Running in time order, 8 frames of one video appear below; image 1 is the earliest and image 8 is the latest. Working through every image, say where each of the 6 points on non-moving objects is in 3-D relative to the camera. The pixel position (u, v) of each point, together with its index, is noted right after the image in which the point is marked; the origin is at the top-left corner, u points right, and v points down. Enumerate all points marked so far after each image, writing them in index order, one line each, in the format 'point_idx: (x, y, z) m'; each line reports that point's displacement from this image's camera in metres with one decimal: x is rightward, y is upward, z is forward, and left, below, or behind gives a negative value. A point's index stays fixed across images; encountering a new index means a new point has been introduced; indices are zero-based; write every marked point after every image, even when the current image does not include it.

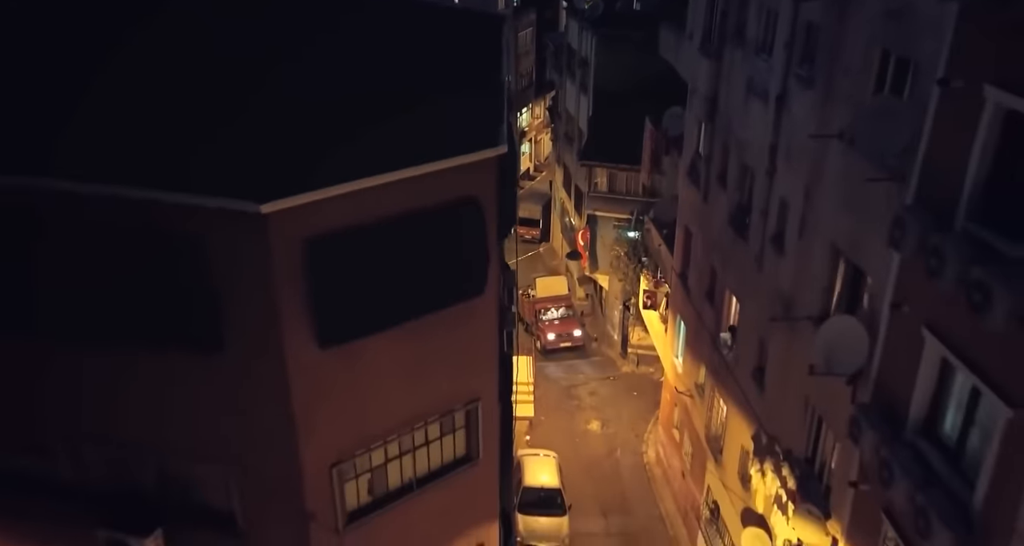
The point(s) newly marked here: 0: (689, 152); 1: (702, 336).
0: (+3.7, +2.5, +18.3) m
1: (+3.9, -1.3, +18.0) m
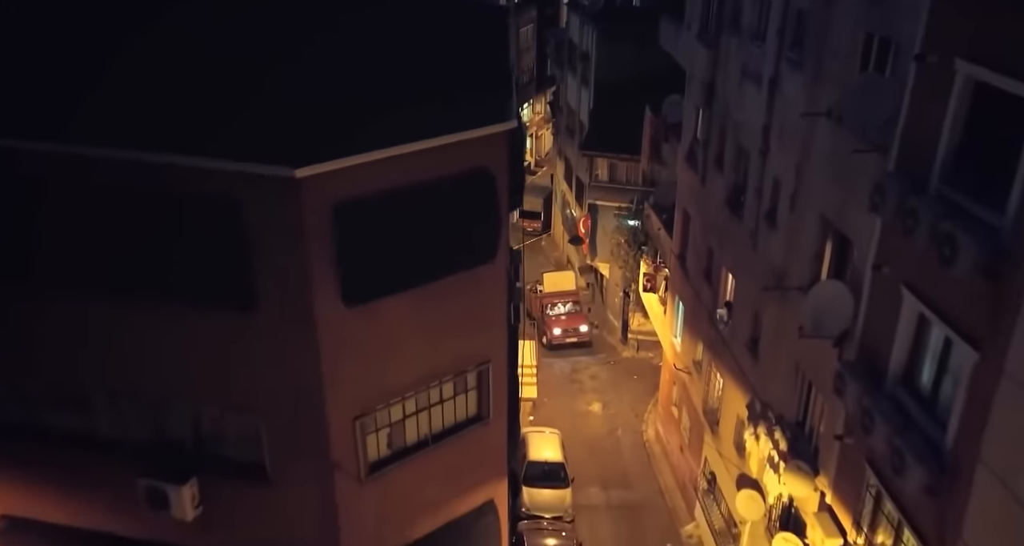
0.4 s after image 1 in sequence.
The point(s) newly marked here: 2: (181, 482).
0: (+3.9, +3.0, +19.1) m
1: (+4.1, -0.9, +18.7) m
2: (-4.1, -2.6, +10.8) m
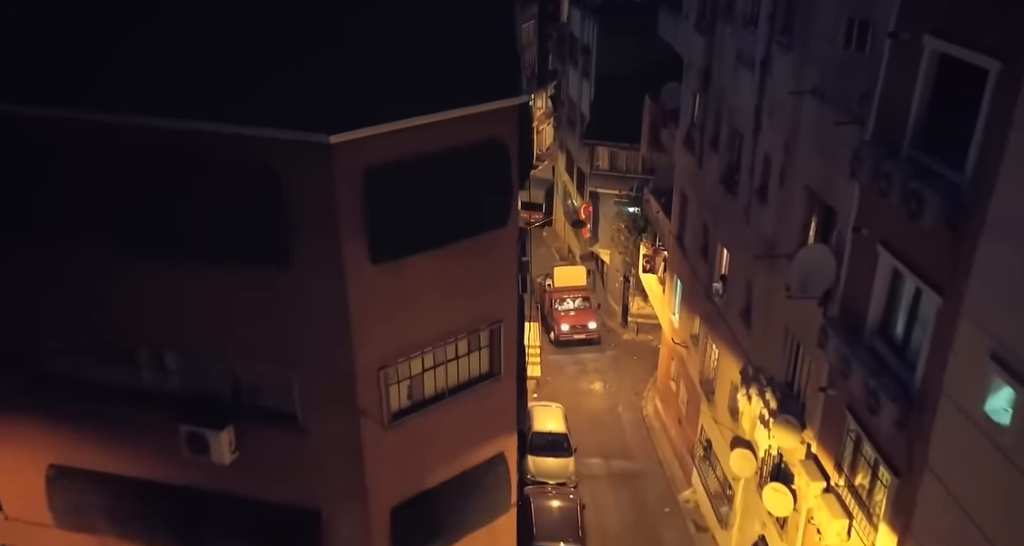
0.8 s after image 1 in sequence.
0: (+4.0, +3.5, +20.1) m
1: (+4.2, -0.4, +19.7) m
2: (-4.0, -2.1, +11.8) m
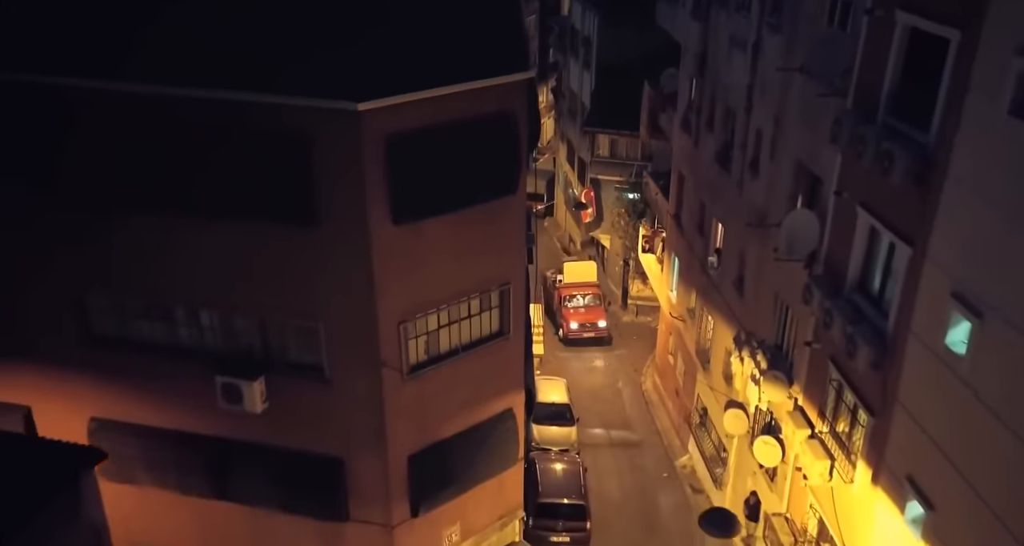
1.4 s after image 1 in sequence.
0: (+4.1, +4.1, +21.1) m
1: (+4.3, +0.2, +20.7) m
2: (-3.8, -1.6, +12.8) m
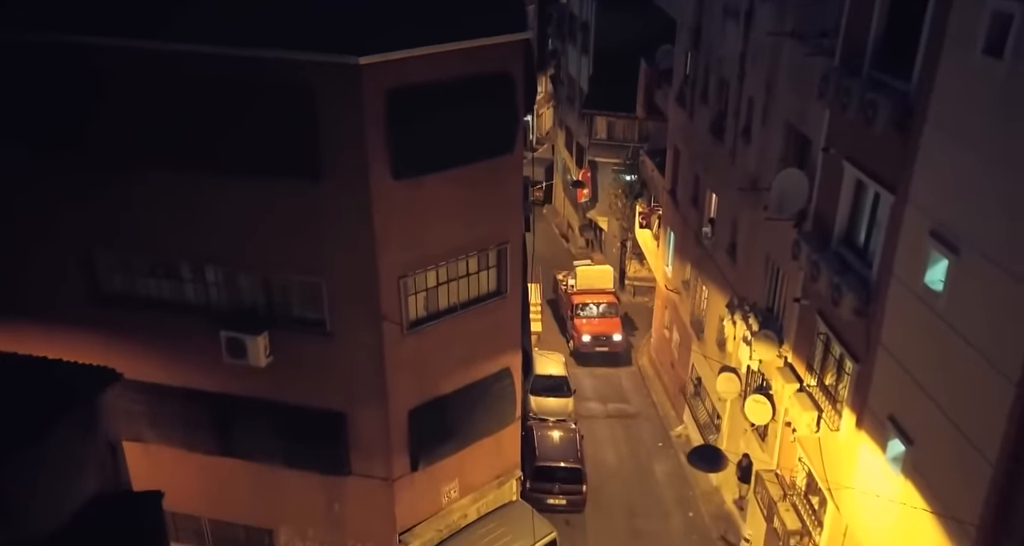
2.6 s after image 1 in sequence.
0: (+4.1, +4.7, +21.4) m
1: (+4.3, +0.9, +21.1) m
2: (-3.9, -0.9, +13.1) m
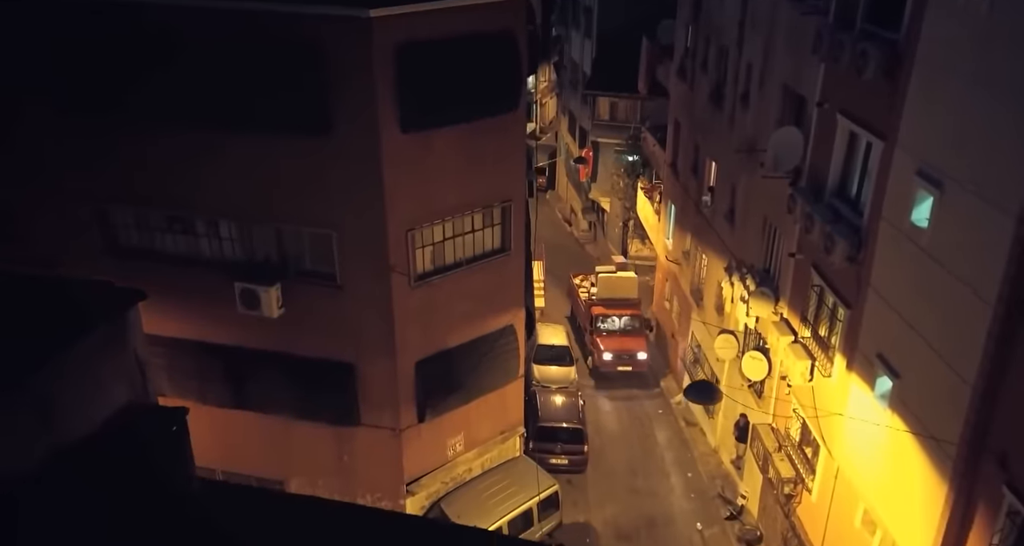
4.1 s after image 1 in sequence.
0: (+4.2, +5.5, +21.8) m
1: (+4.4, +1.6, +21.6) m
2: (-3.8, -0.2, +13.6) m
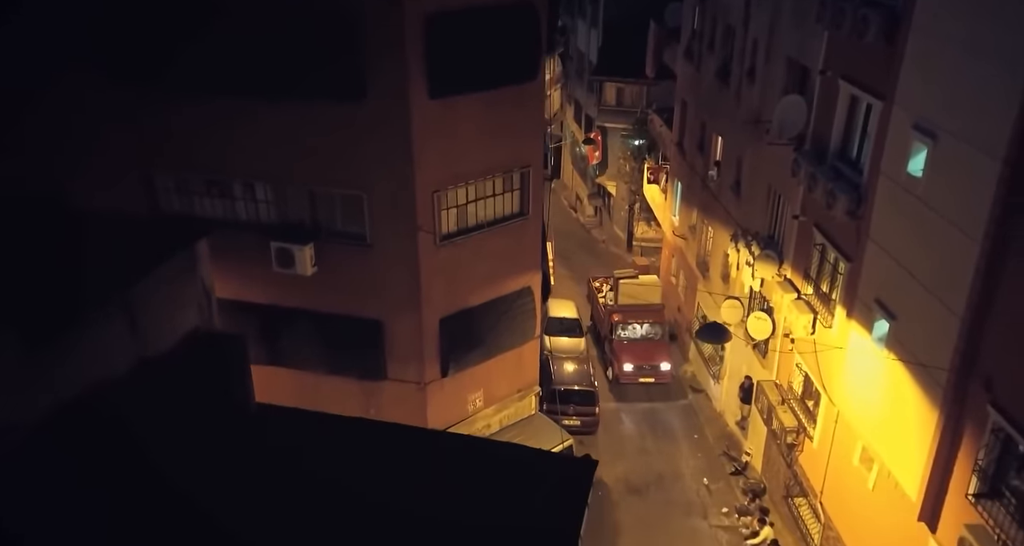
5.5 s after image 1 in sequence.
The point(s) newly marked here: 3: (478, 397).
0: (+4.5, +6.2, +22.7) m
1: (+4.7, +2.3, +22.4) m
2: (-3.5, +0.5, +14.5) m
3: (-0.7, -2.4, +16.7) m
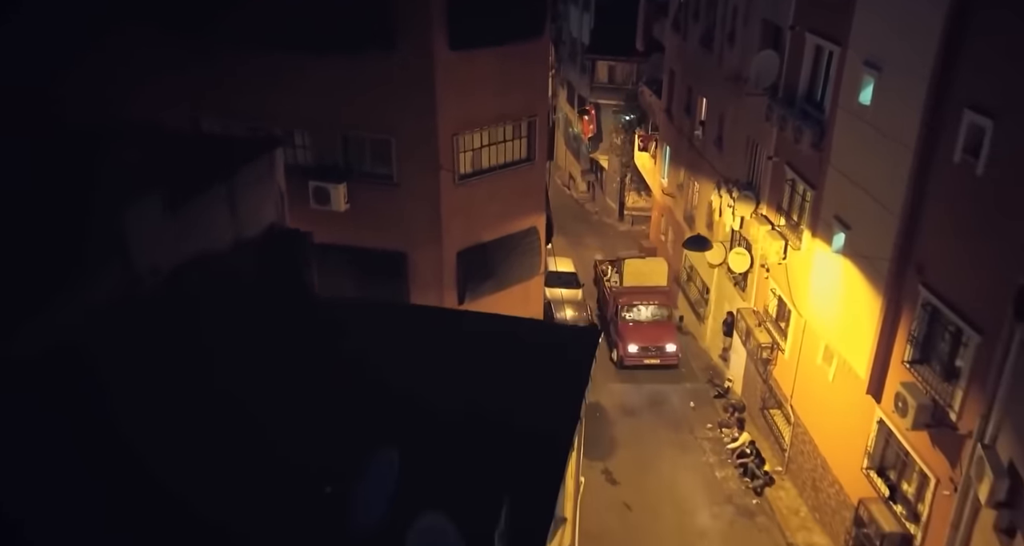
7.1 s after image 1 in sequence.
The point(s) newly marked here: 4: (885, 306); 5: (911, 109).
0: (+4.6, +7.5, +24.8) m
1: (+4.8, +3.6, +24.5) m
2: (-3.3, +1.8, +16.5) m
3: (-0.5, -1.1, +18.8) m
4: (+5.2, -0.5, +12.2) m
5: (+5.3, +2.1, +11.5) m
